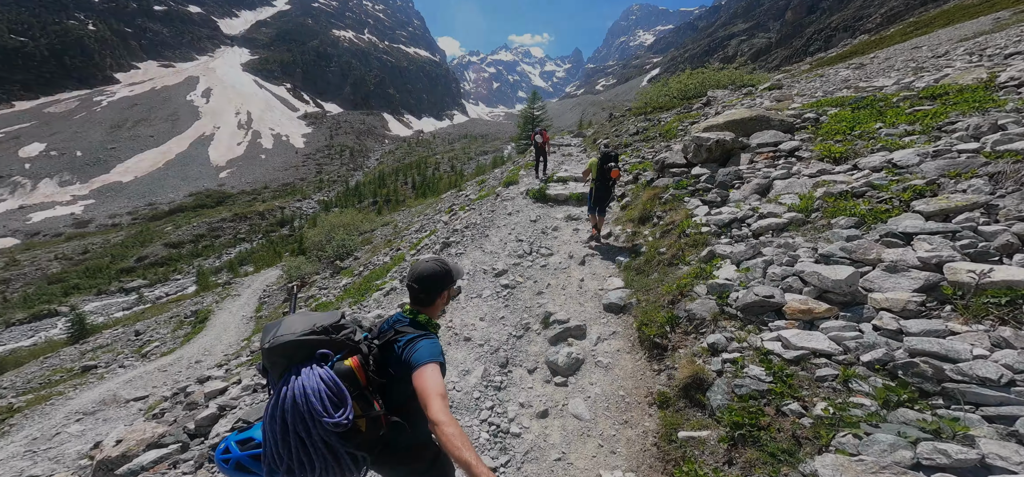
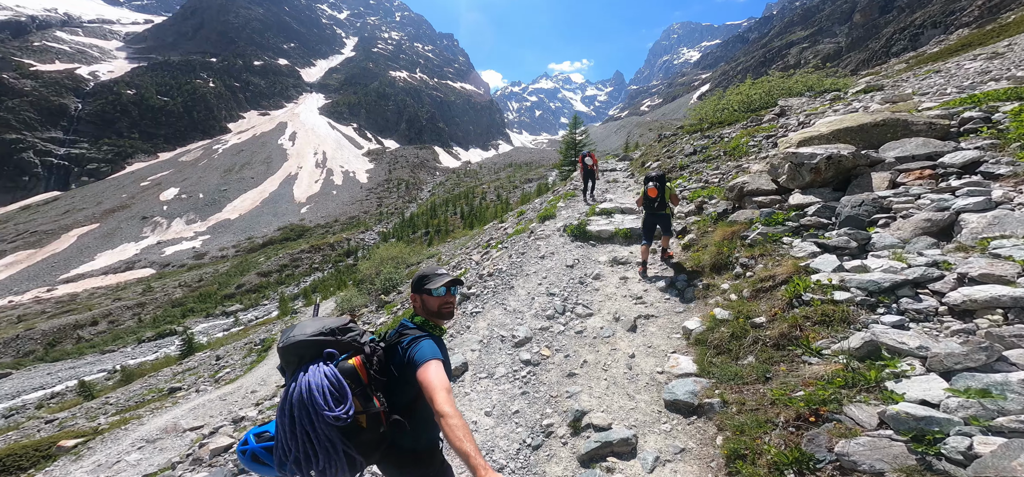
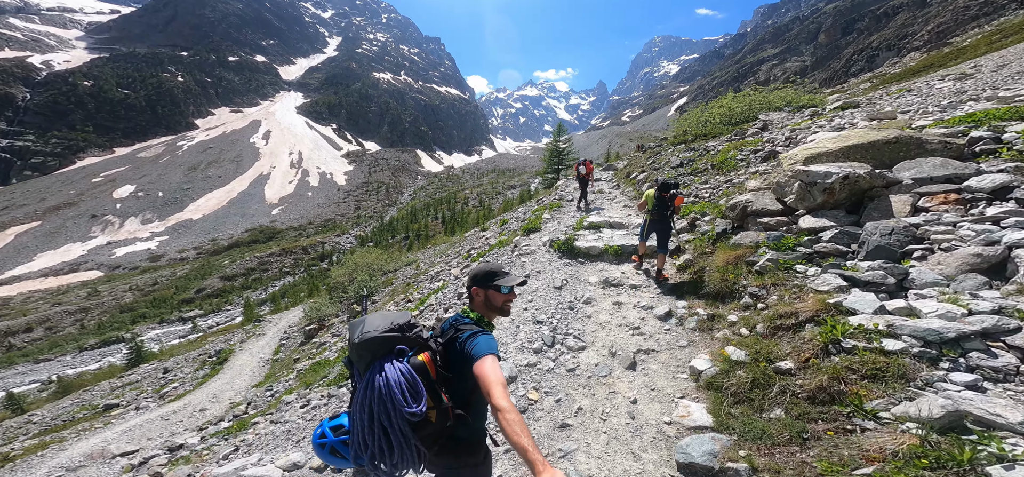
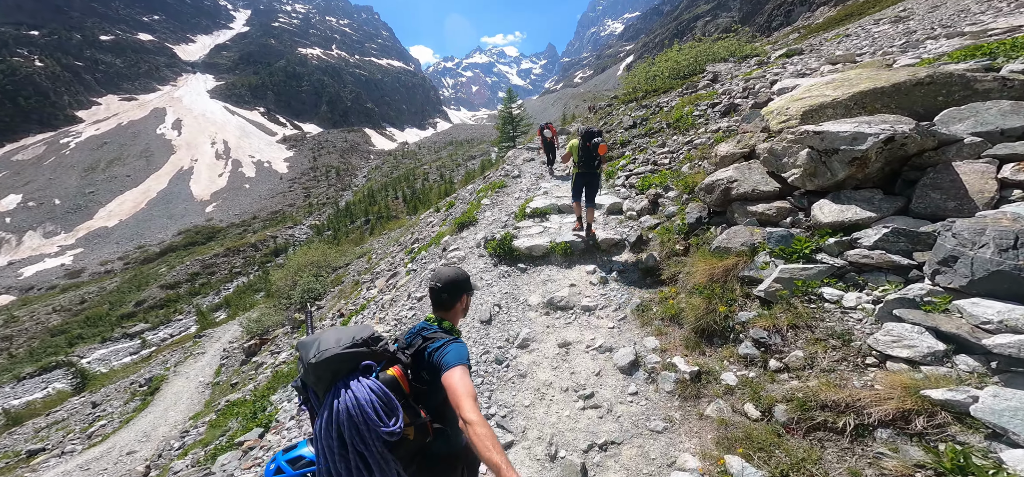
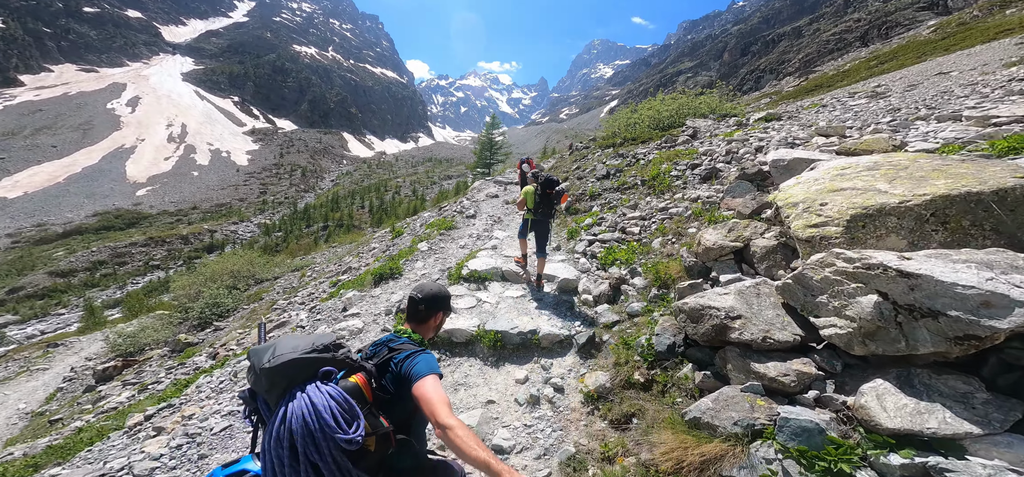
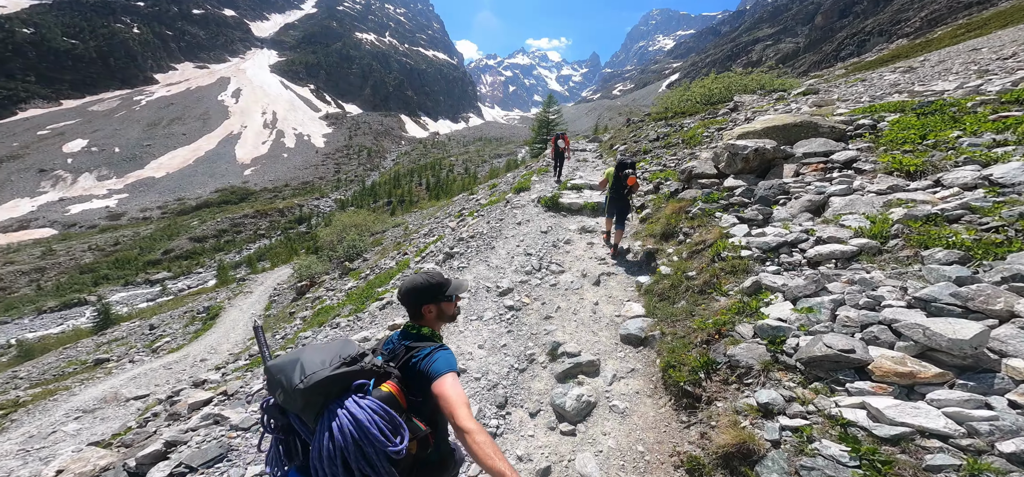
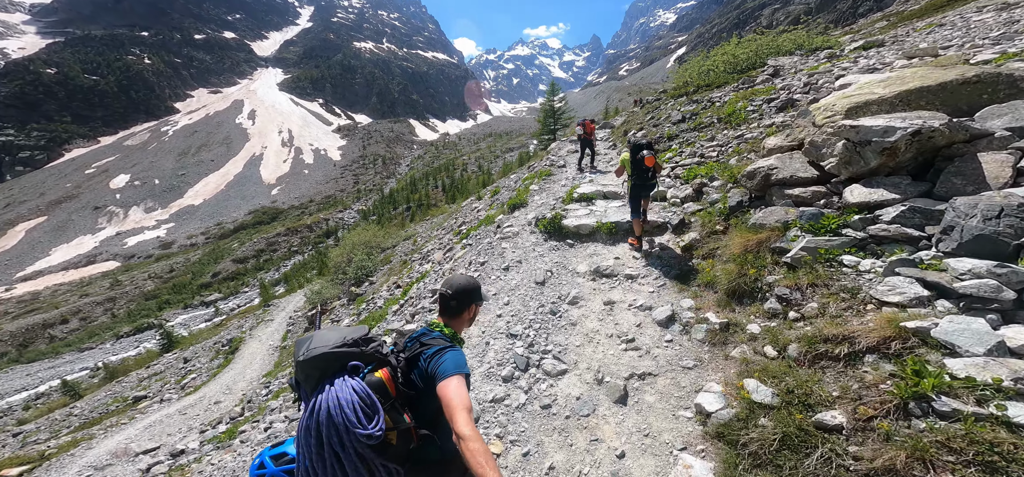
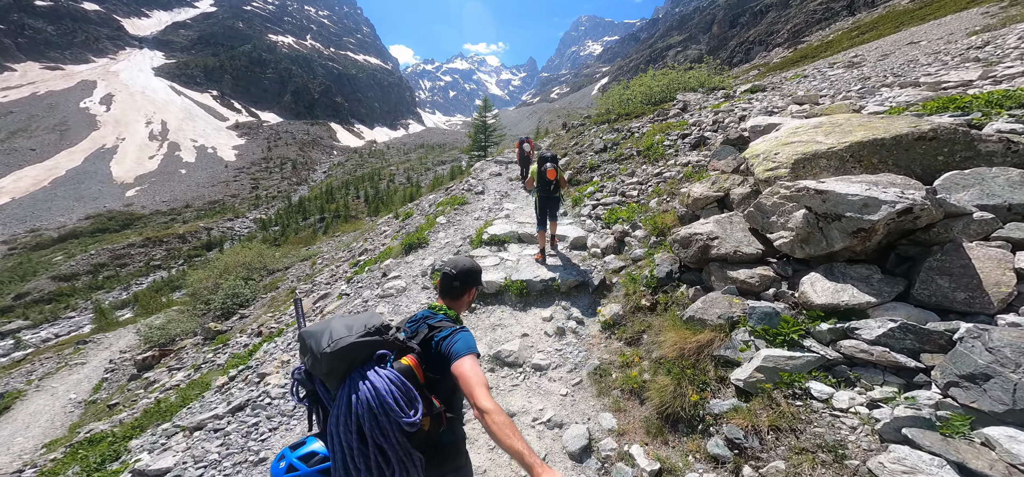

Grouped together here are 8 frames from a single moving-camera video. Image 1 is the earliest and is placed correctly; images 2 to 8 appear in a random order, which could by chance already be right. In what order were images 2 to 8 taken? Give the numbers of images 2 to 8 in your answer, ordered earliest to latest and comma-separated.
6, 2, 3, 7, 4, 8, 5
